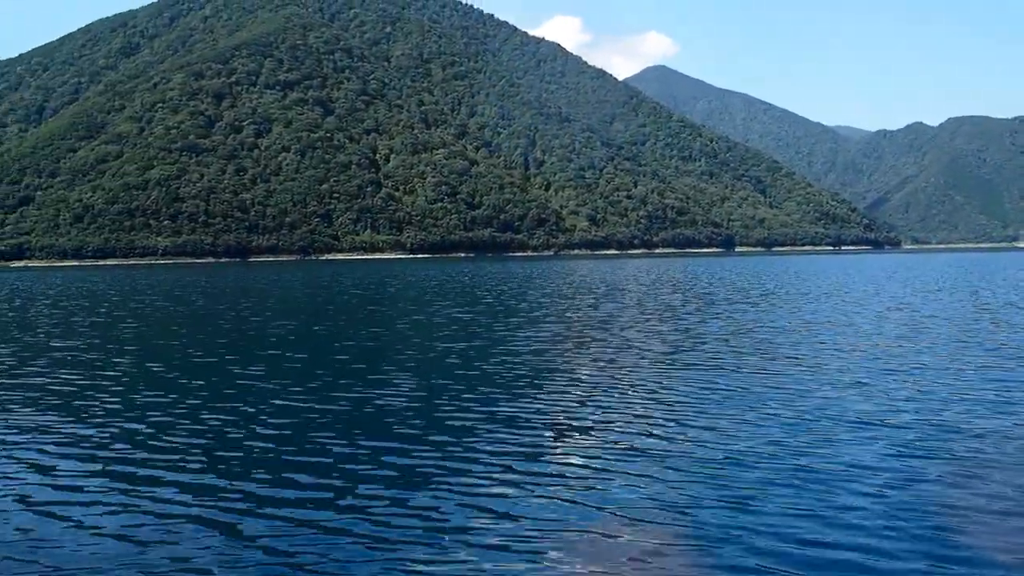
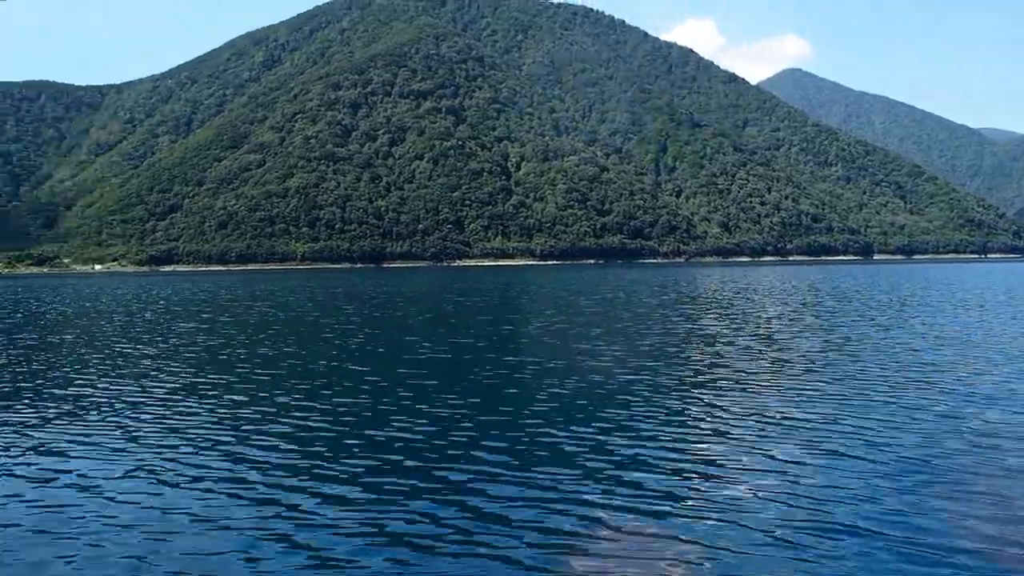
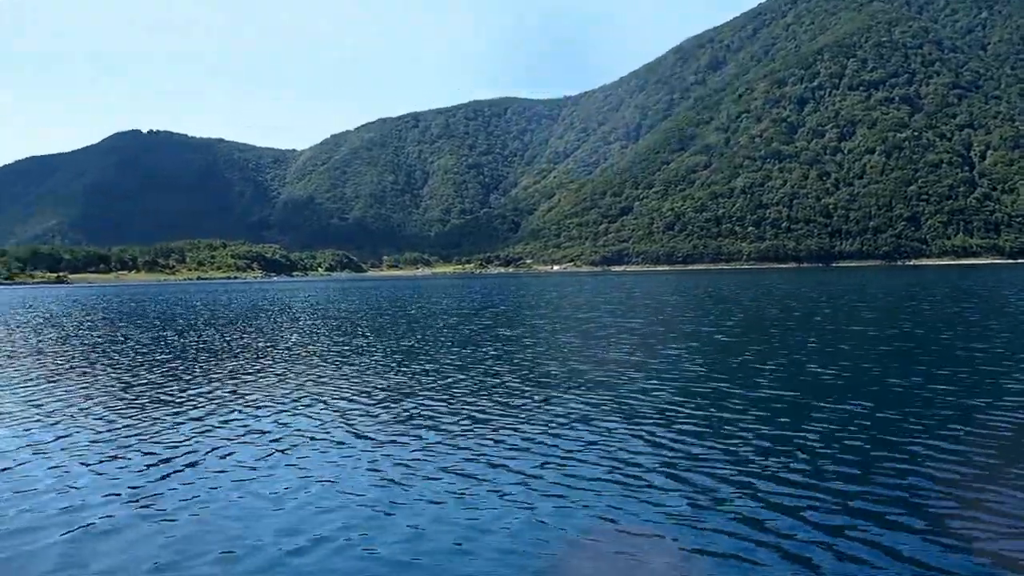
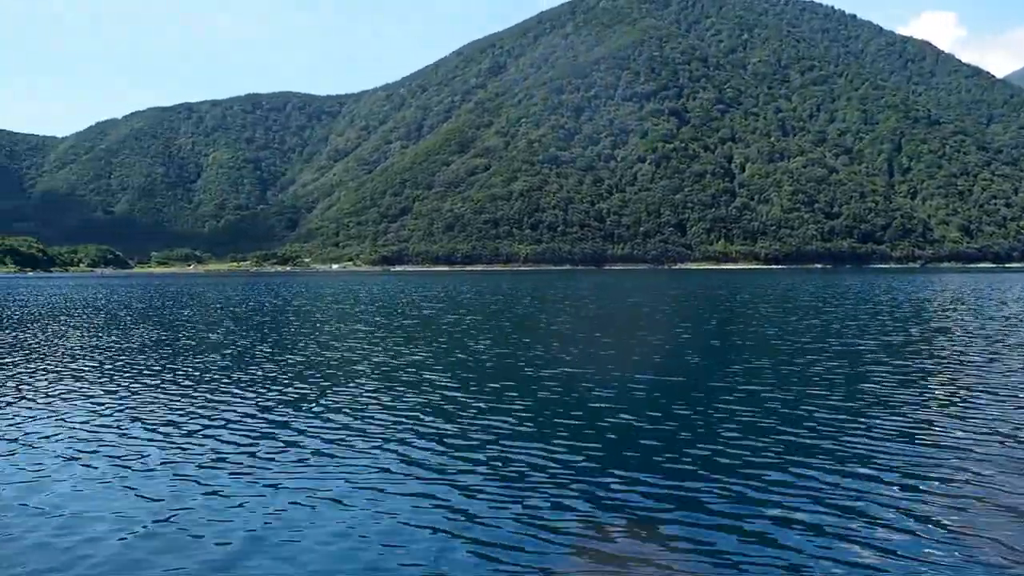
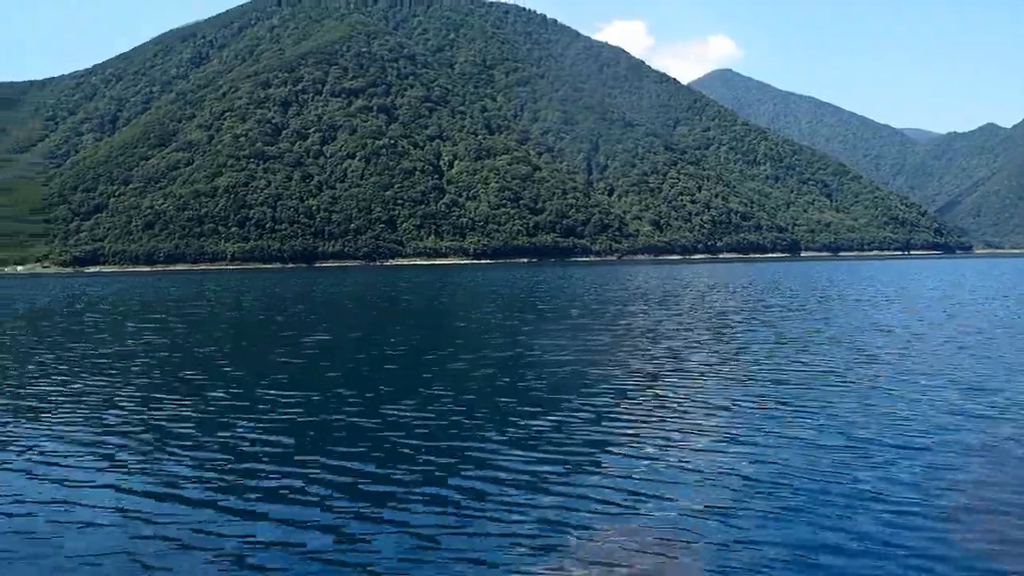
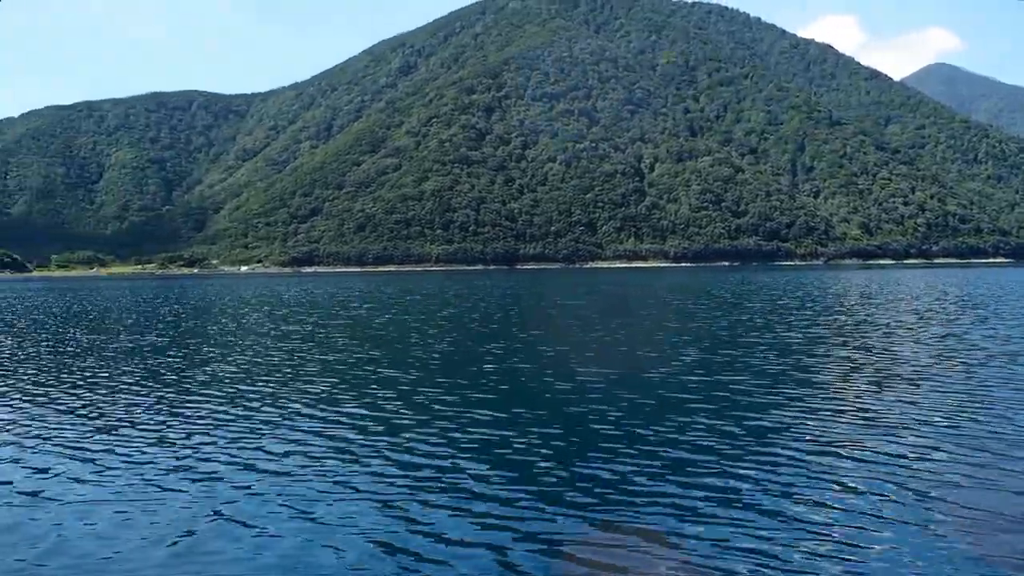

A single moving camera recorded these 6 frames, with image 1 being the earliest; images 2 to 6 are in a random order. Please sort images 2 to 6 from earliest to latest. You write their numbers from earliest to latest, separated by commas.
5, 2, 6, 4, 3
